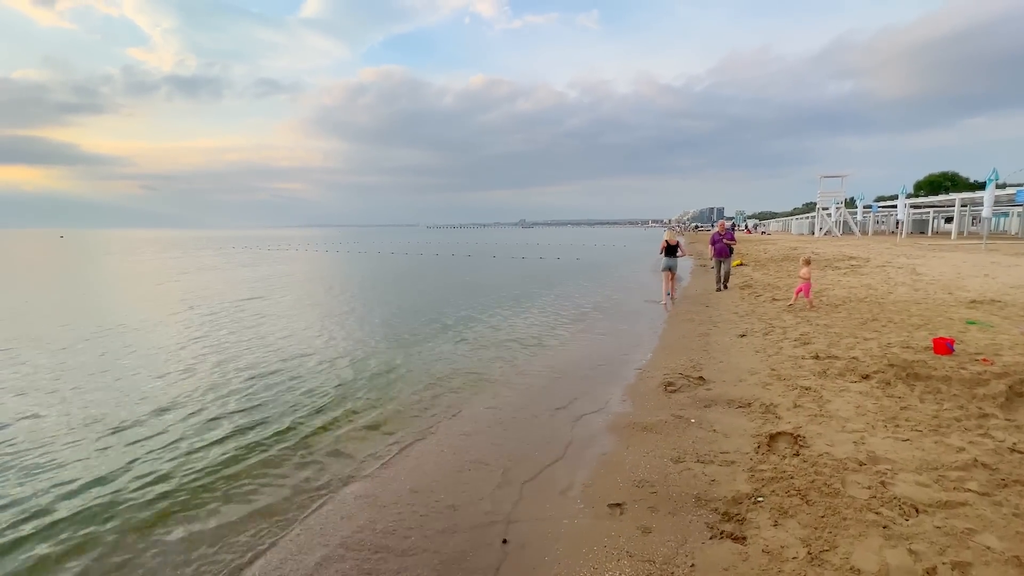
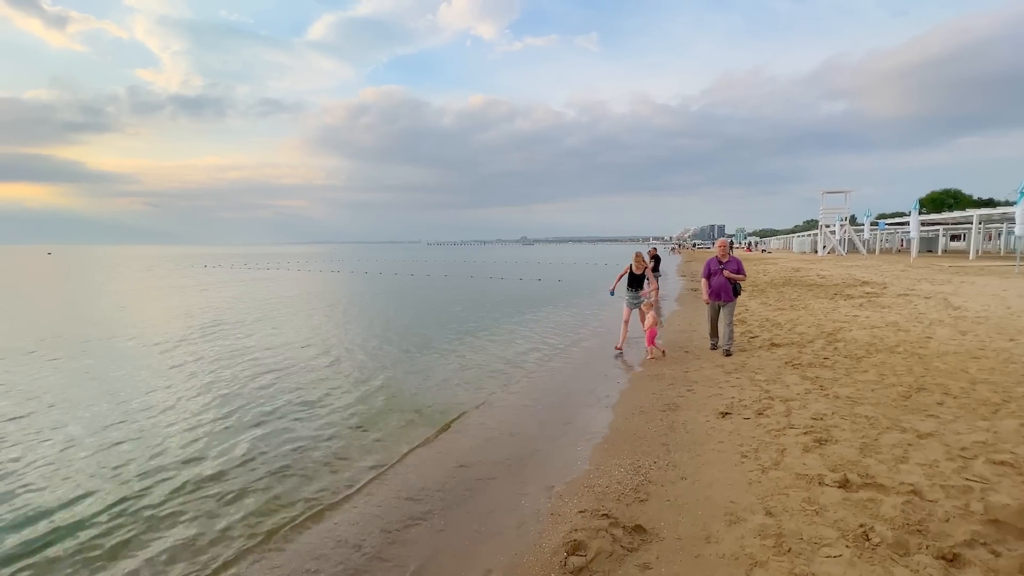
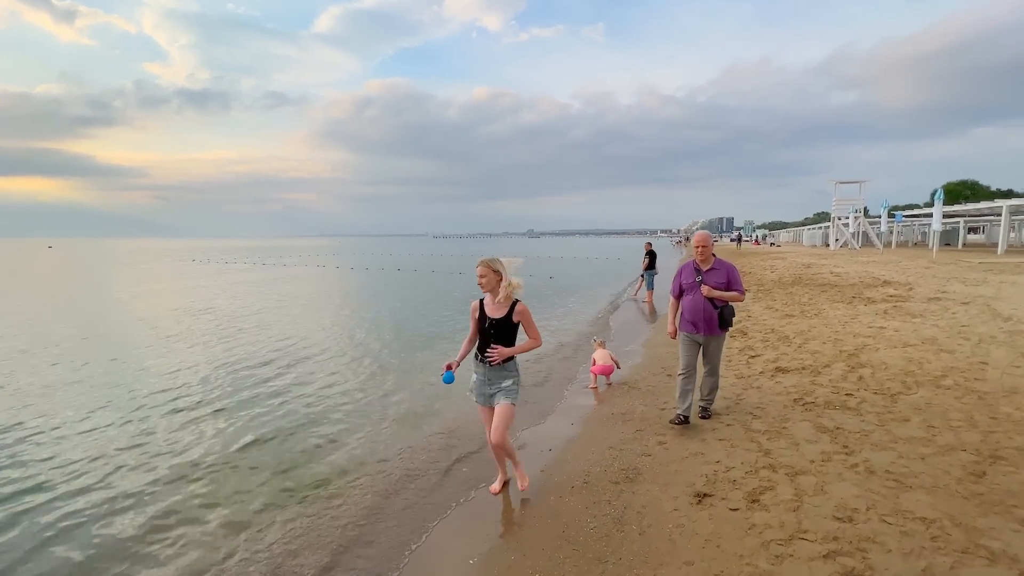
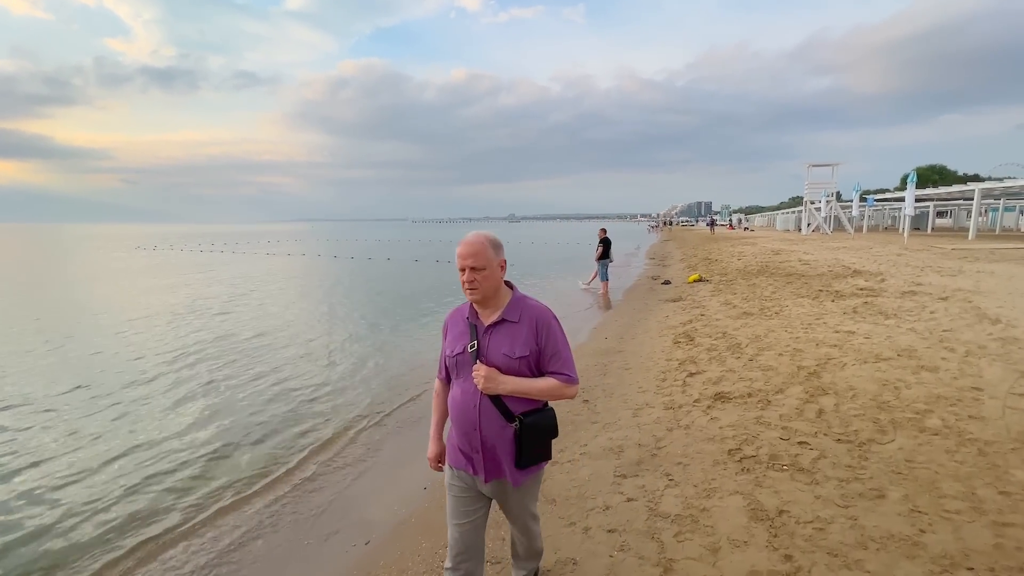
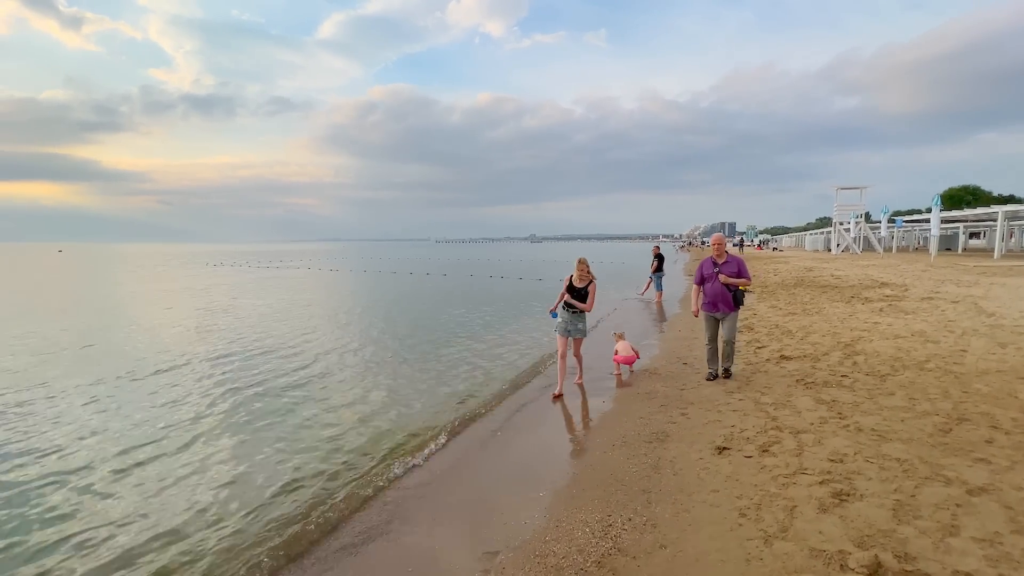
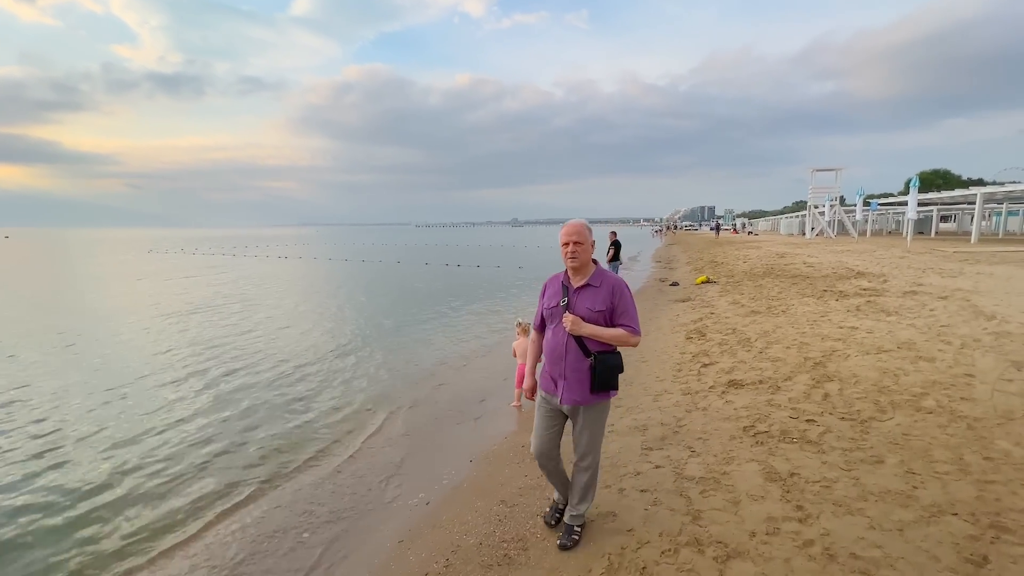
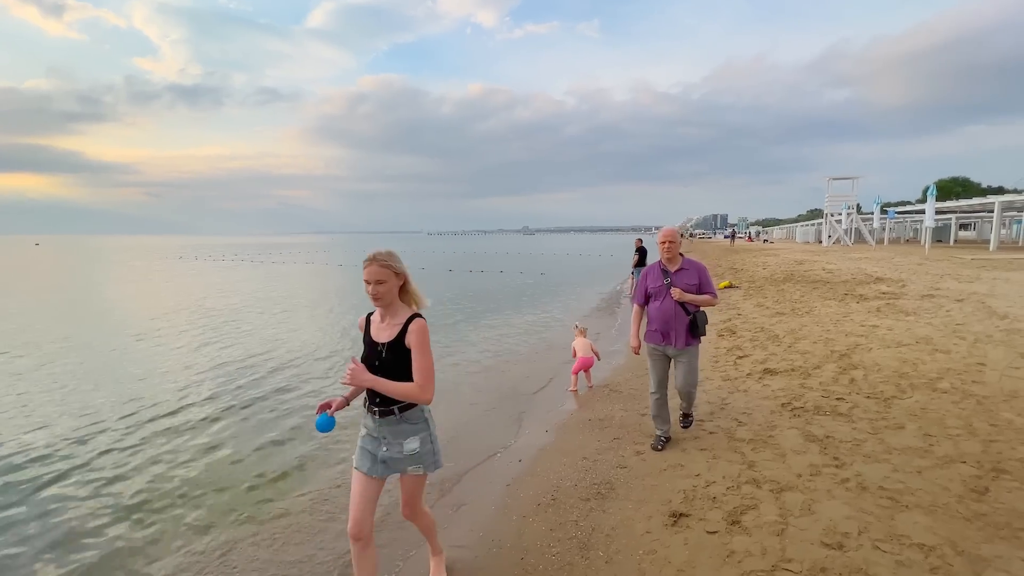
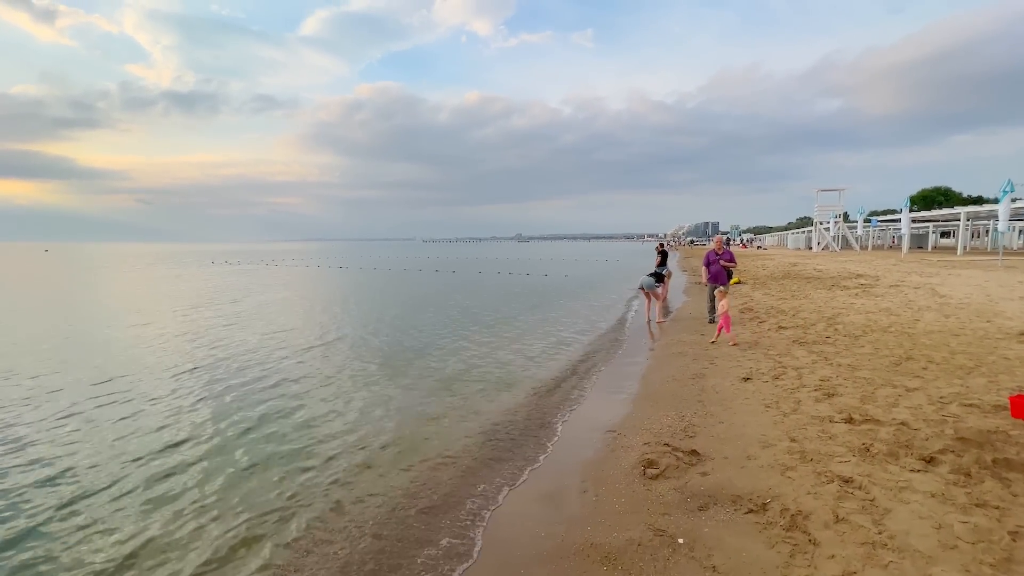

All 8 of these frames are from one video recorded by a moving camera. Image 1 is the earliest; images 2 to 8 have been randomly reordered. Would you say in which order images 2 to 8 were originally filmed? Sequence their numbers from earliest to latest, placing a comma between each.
8, 2, 5, 3, 7, 6, 4
